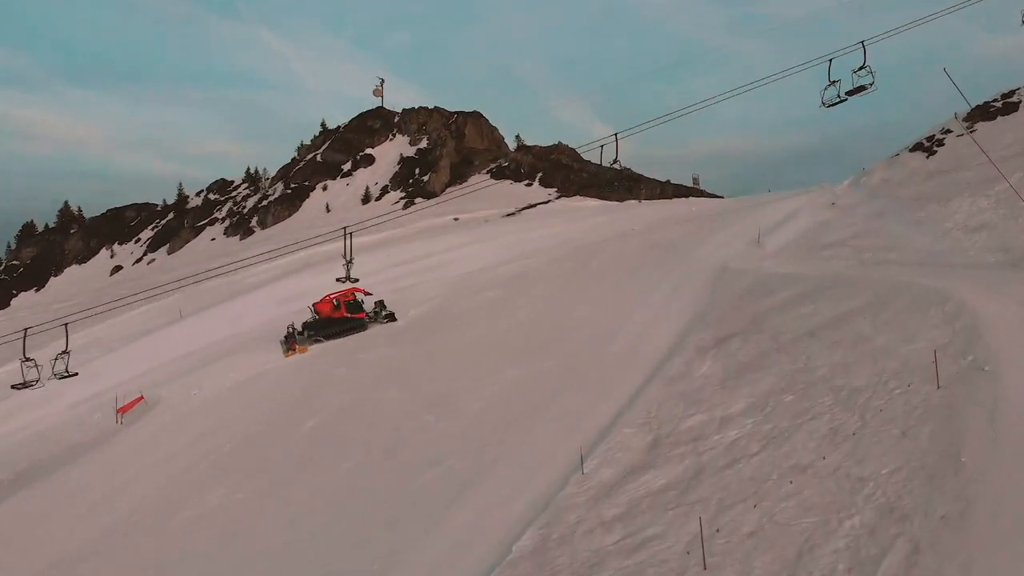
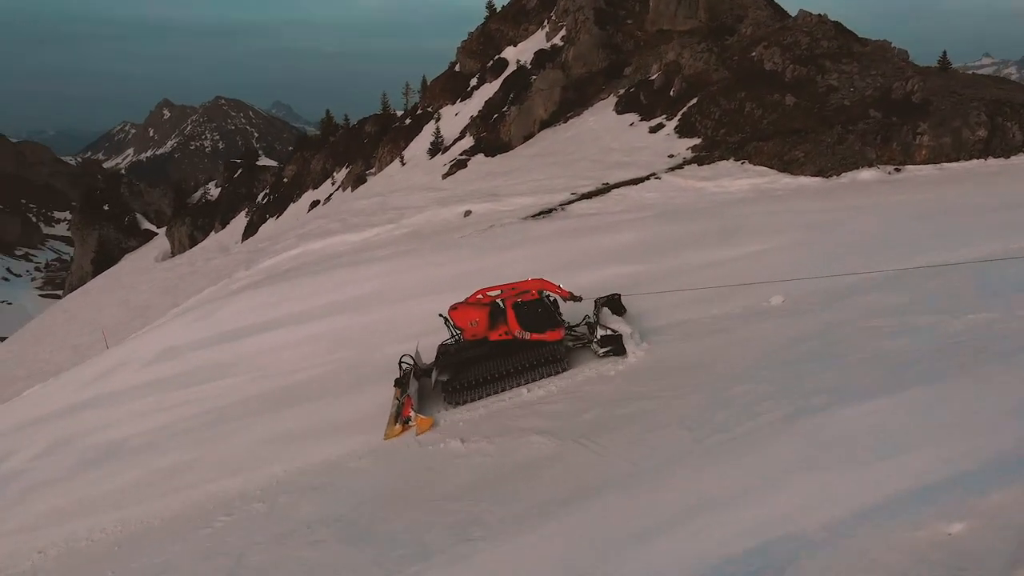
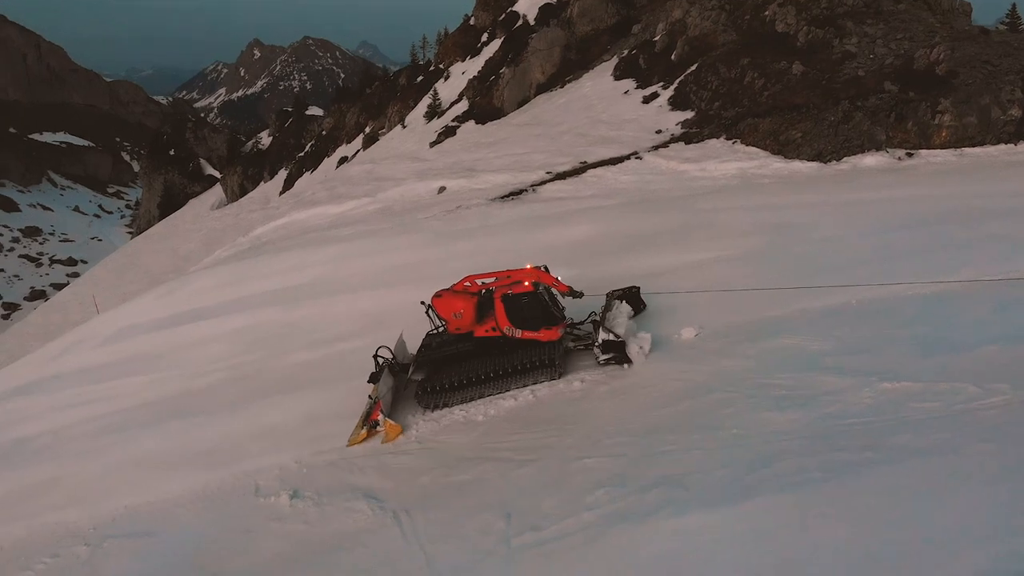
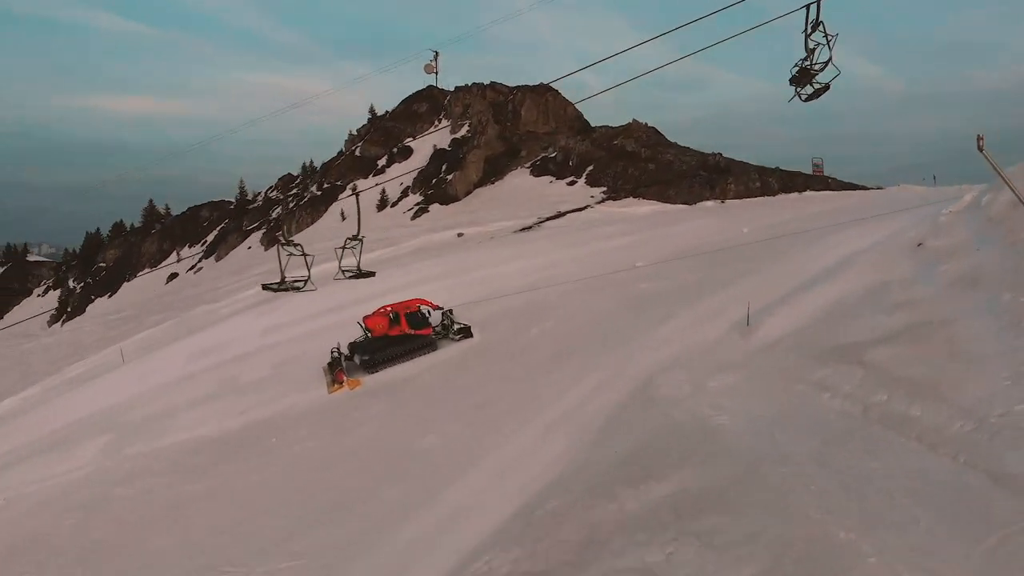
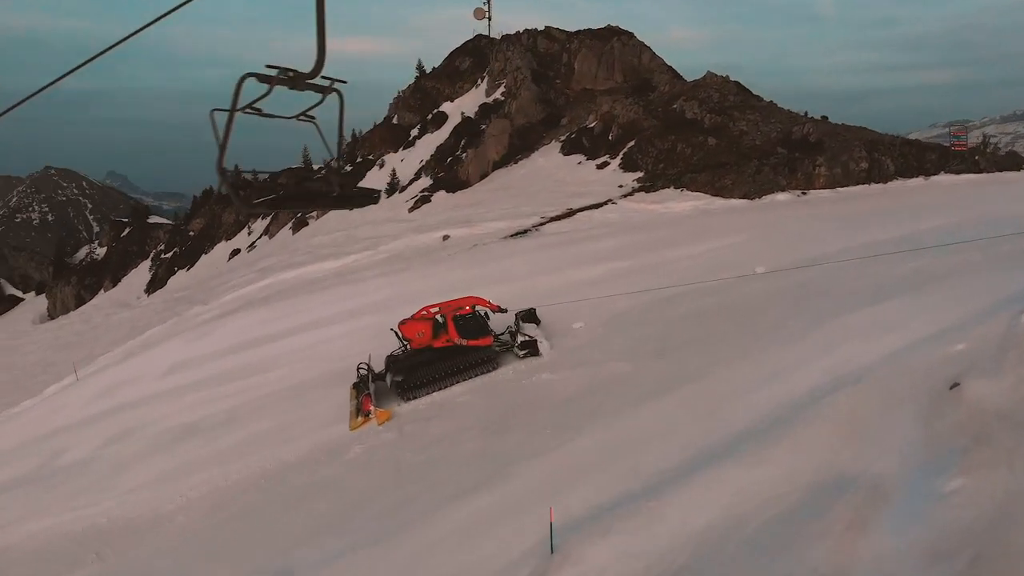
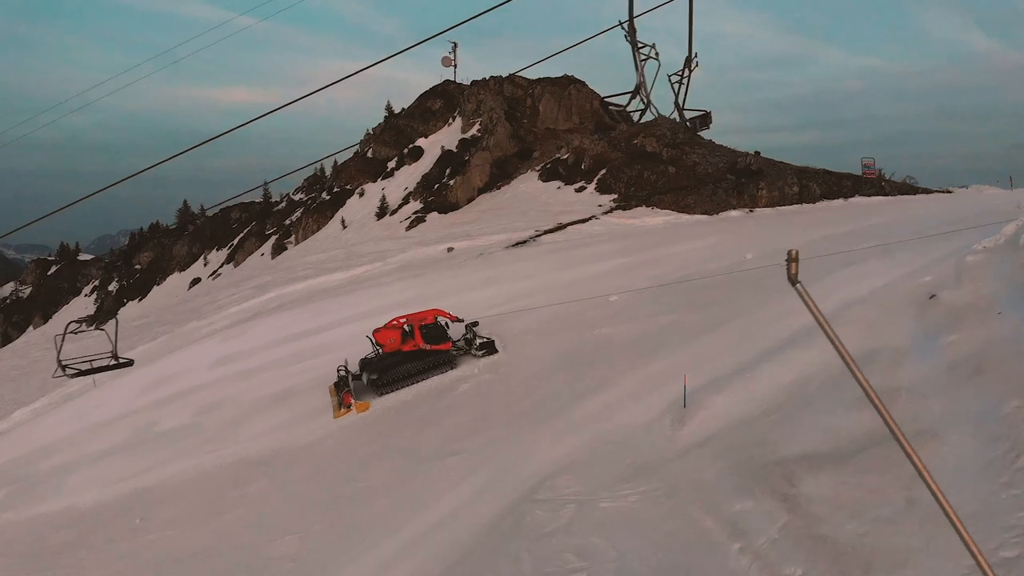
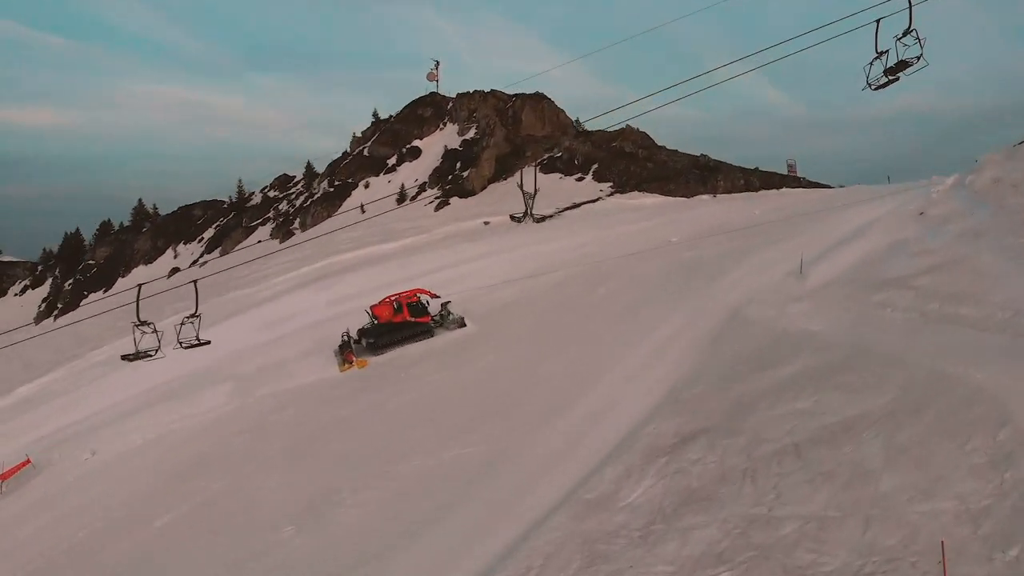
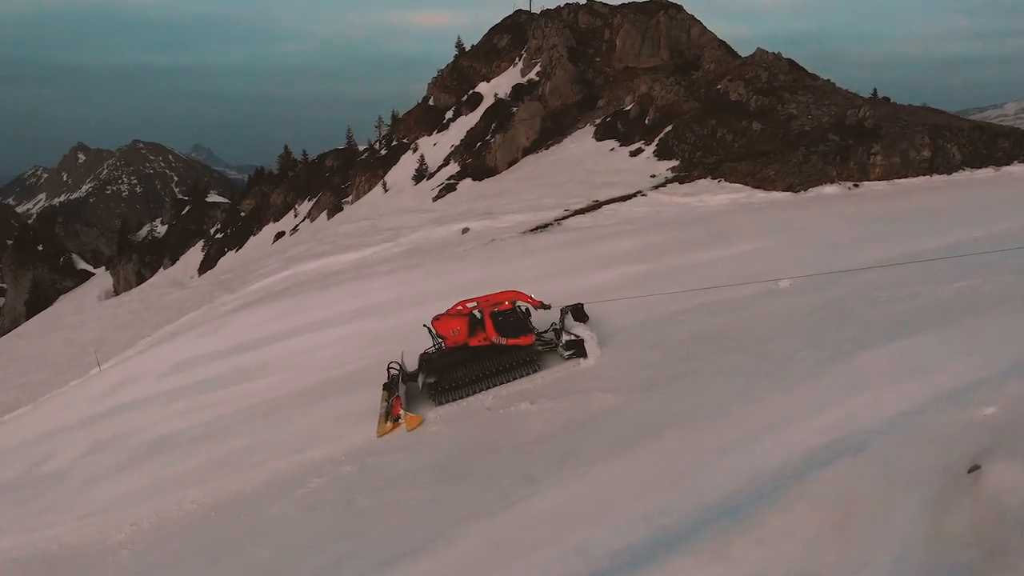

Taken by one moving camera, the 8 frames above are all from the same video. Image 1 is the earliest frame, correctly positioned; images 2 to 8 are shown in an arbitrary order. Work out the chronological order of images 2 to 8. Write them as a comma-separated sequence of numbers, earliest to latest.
7, 4, 6, 5, 8, 2, 3
